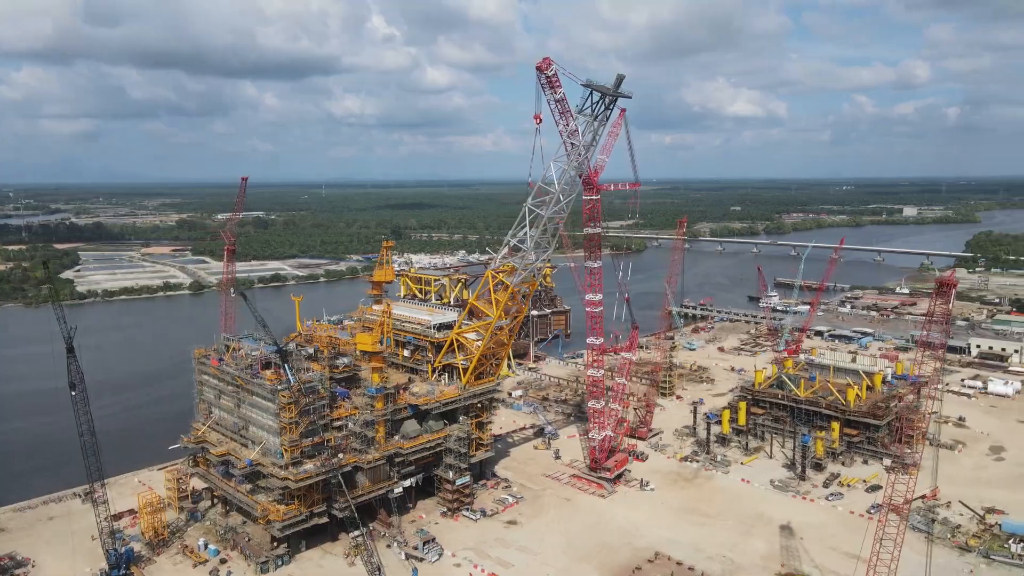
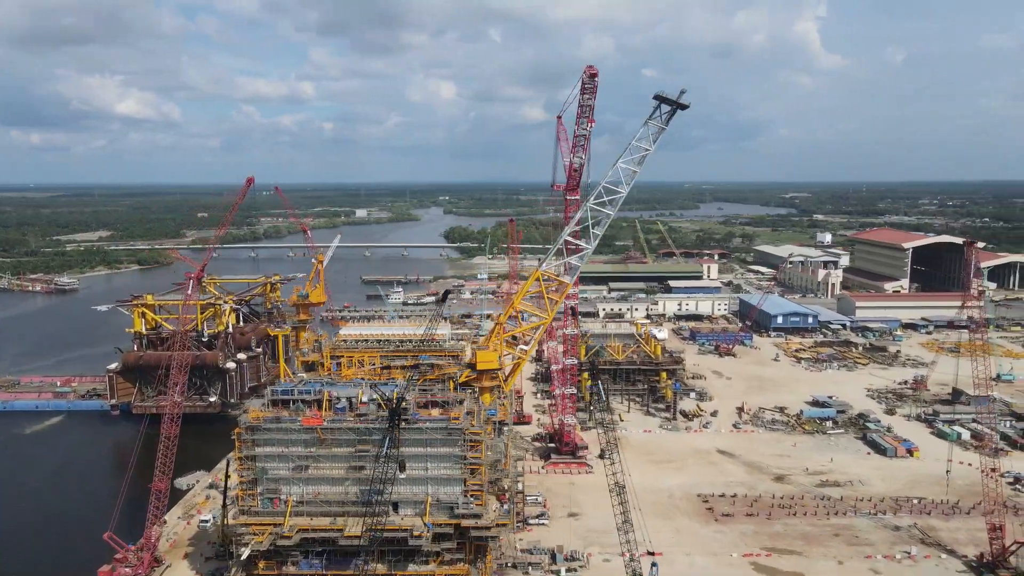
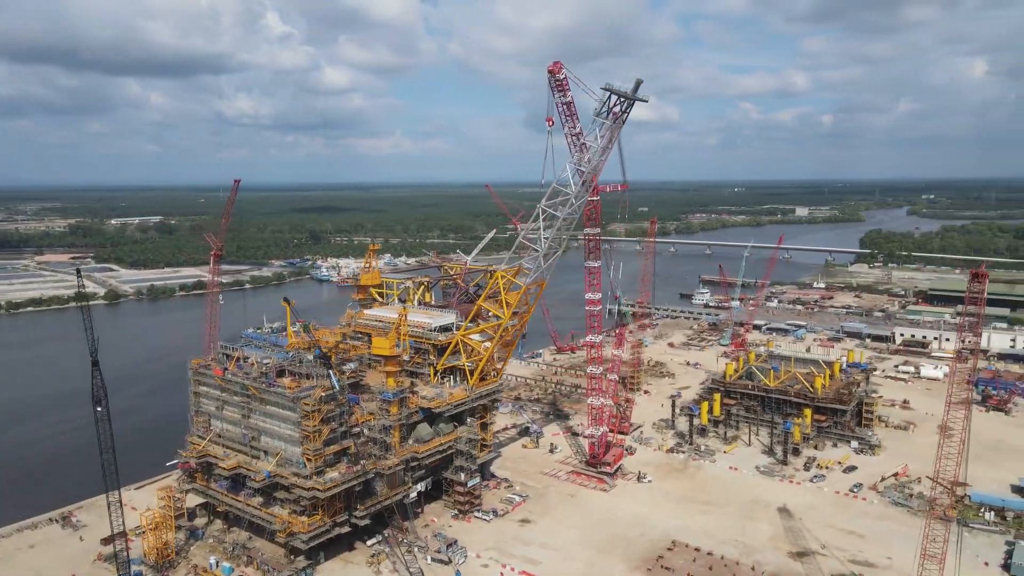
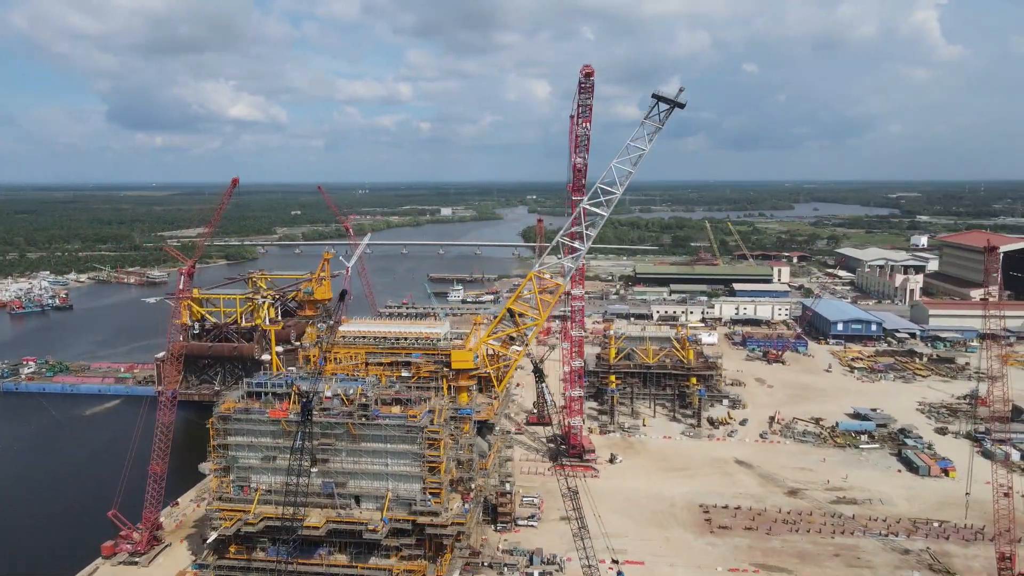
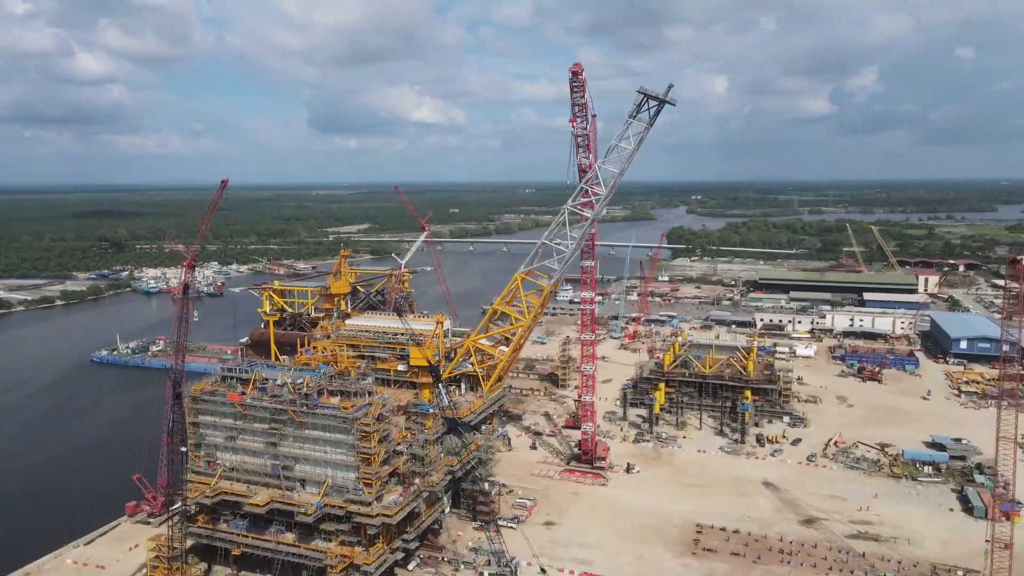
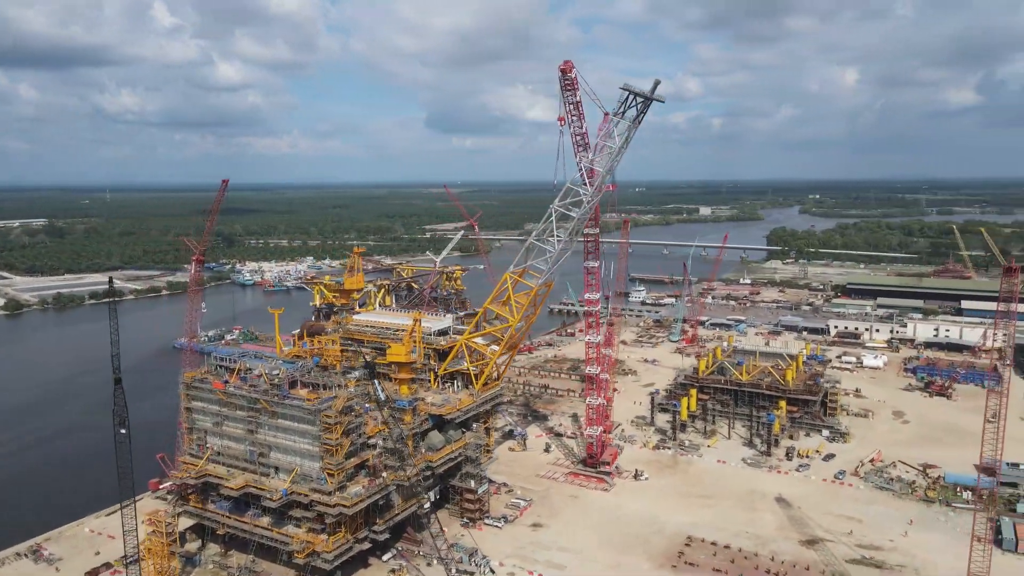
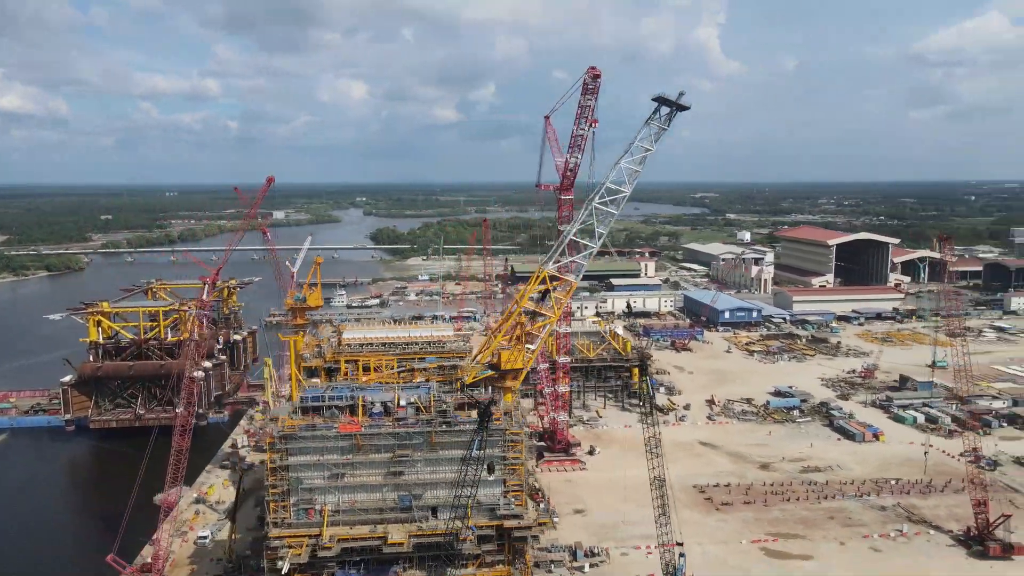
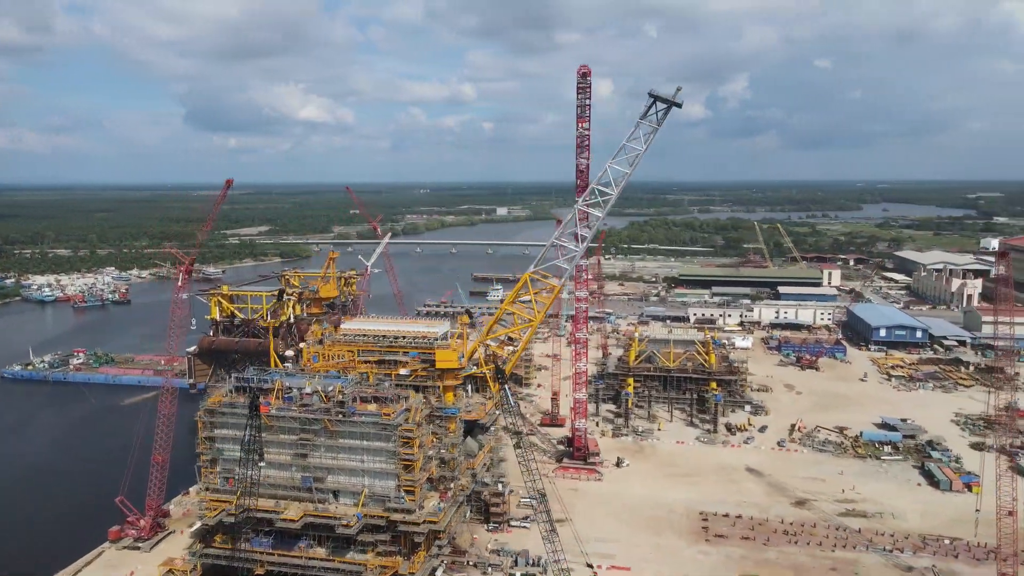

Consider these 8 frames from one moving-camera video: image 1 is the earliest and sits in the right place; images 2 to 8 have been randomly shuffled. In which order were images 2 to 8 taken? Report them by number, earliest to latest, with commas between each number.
3, 6, 5, 8, 4, 2, 7
